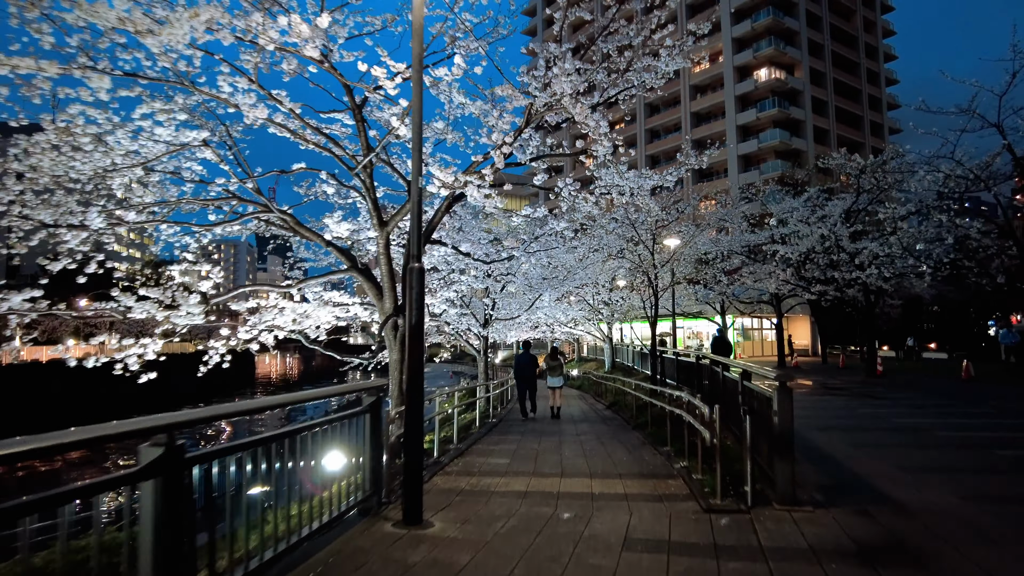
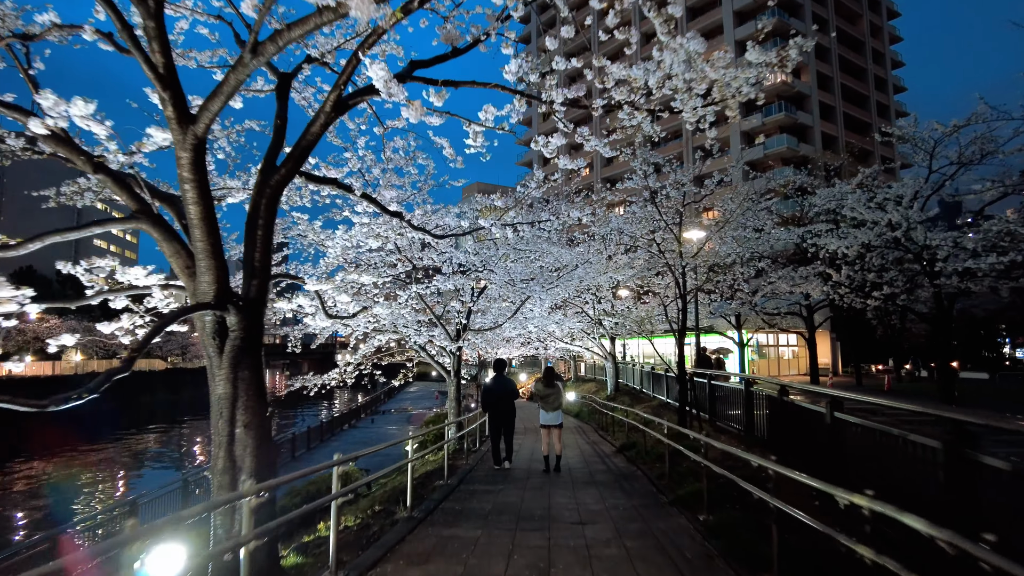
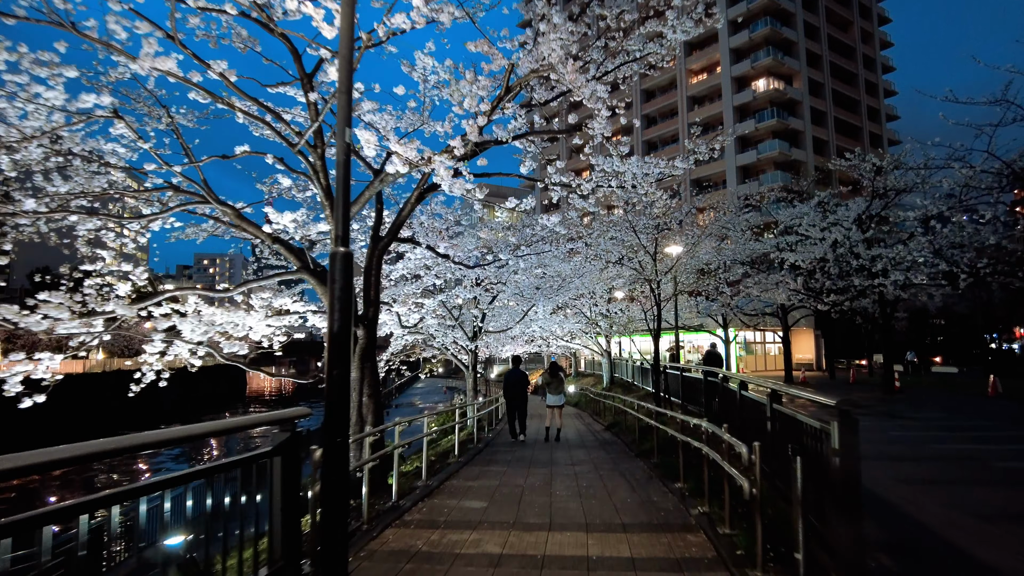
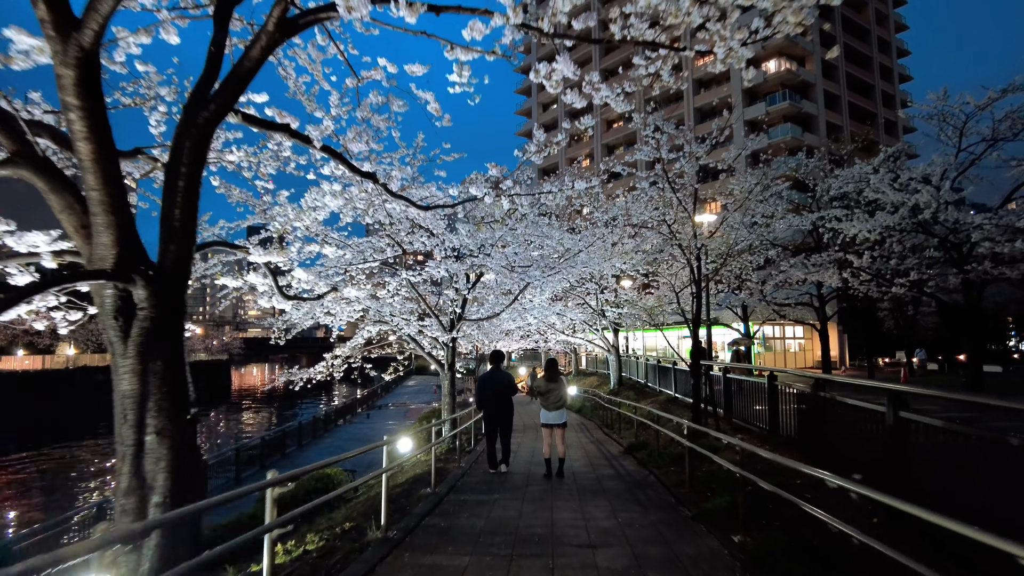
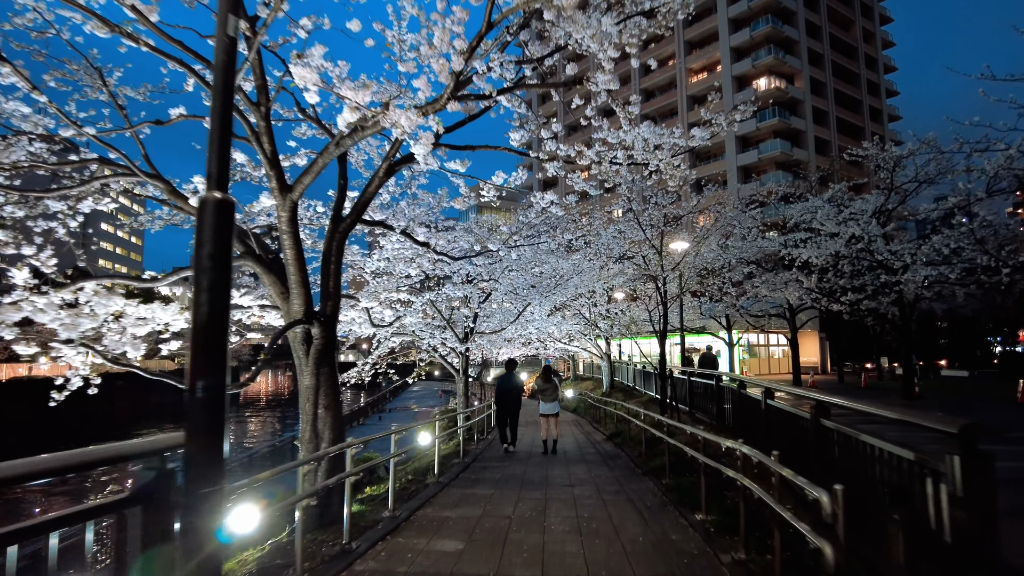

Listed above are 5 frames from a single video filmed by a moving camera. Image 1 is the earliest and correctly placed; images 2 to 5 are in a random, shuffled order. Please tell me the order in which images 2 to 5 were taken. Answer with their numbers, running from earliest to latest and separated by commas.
3, 5, 2, 4
